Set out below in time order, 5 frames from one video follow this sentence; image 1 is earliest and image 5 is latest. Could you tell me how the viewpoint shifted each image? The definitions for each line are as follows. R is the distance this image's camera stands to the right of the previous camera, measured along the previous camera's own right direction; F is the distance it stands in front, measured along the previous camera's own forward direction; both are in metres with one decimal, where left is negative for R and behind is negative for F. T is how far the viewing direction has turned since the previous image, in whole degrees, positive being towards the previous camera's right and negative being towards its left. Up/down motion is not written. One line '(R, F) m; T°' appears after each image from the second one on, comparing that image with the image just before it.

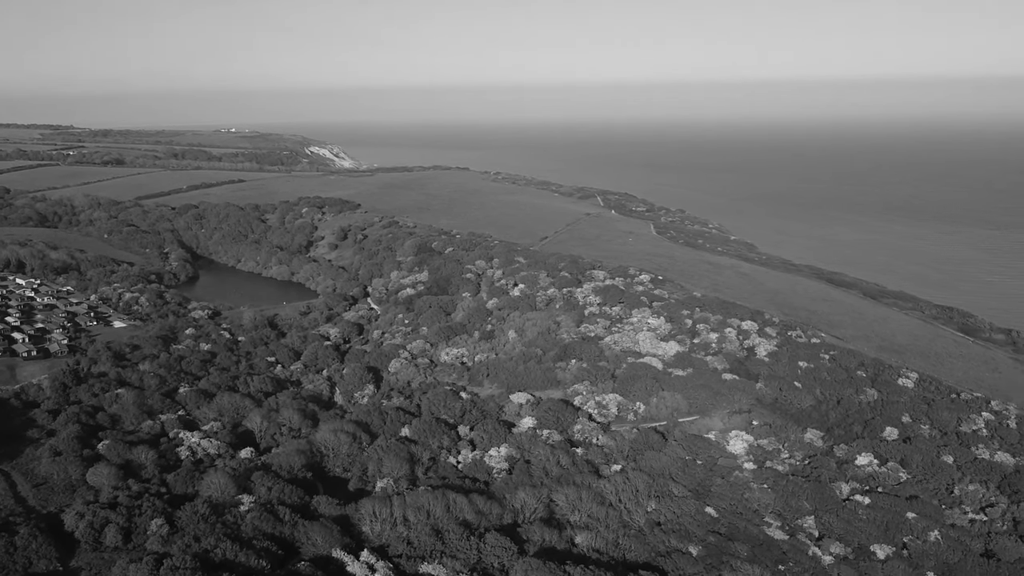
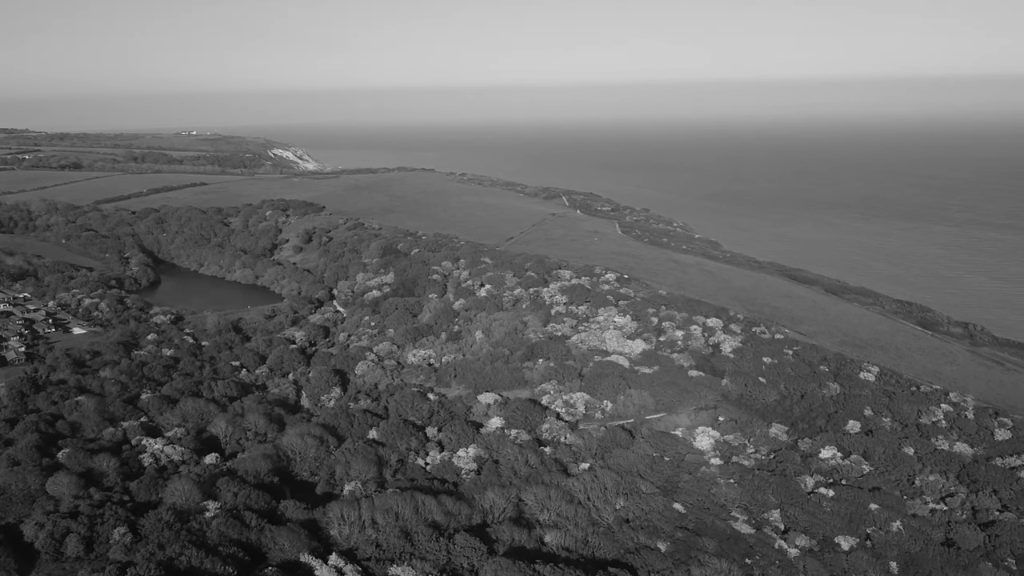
(+1.3, -0.1) m; +1°
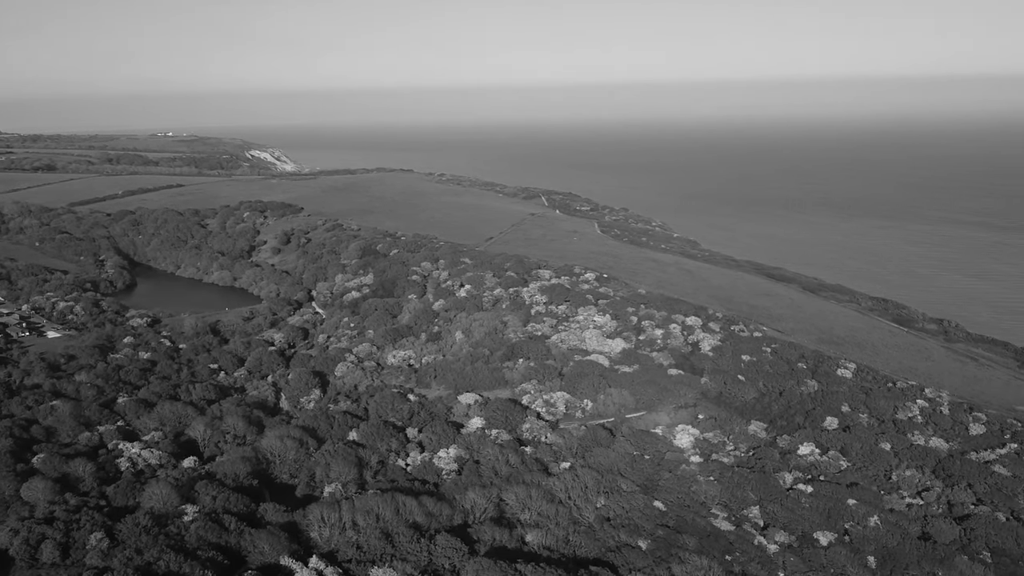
(+0.8, 0.0) m; +1°
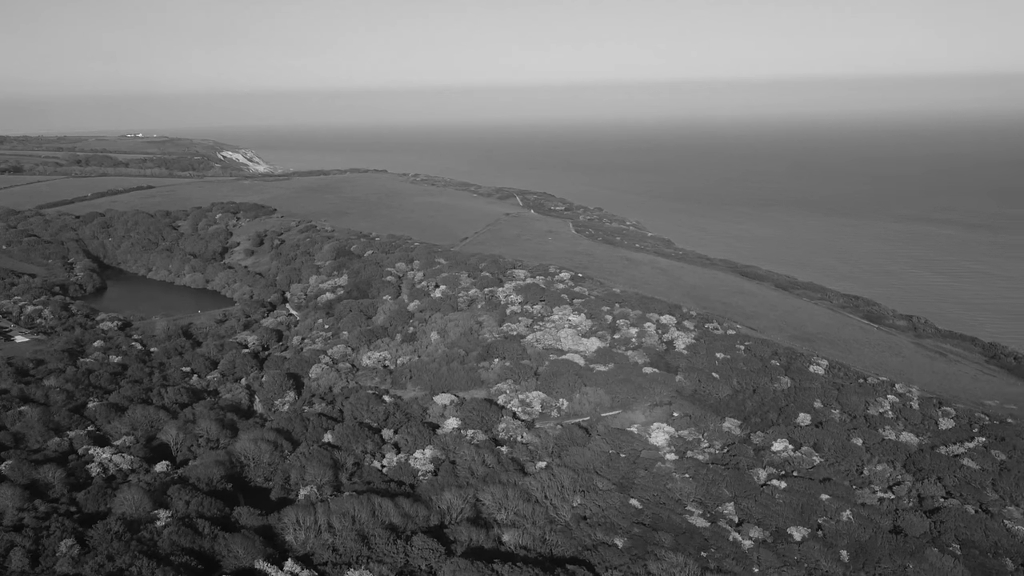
(+1.0, -0.1) m; +1°
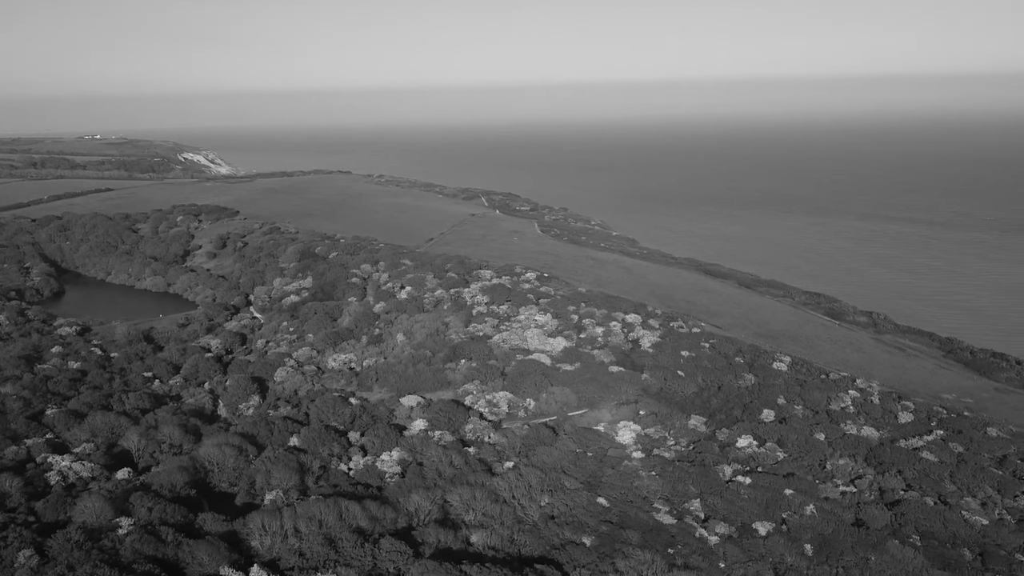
(+1.3, -0.1) m; +1°
